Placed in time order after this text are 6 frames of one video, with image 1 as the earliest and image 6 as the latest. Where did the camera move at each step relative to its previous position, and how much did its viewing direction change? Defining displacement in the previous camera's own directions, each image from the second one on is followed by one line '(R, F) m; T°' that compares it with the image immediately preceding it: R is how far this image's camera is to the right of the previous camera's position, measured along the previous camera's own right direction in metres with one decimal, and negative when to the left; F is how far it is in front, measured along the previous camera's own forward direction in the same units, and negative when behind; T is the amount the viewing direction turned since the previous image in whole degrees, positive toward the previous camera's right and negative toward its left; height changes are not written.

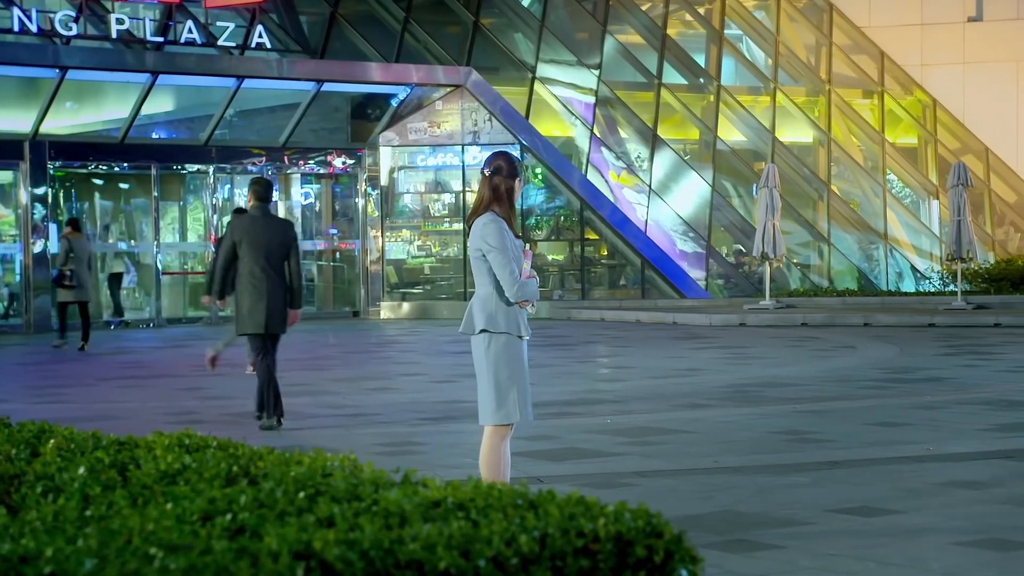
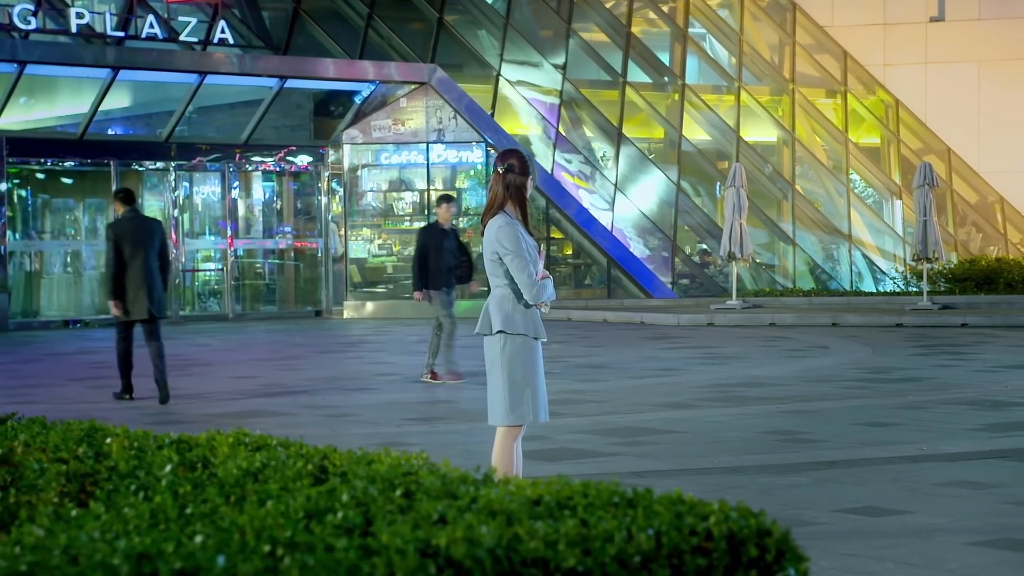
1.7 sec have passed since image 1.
(-0.7, +0.2) m; +3°
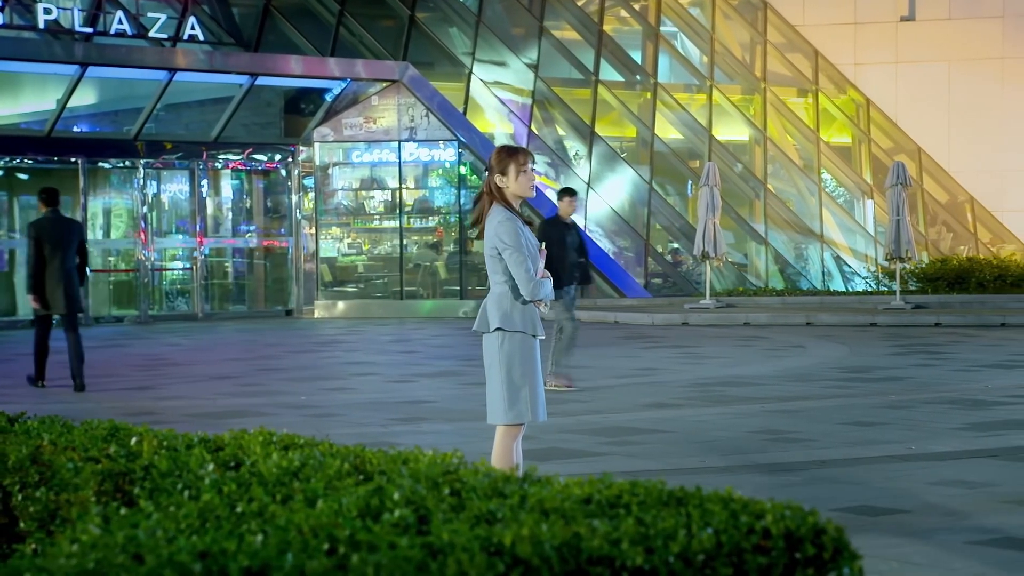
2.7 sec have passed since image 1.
(-0.4, +0.1) m; +2°
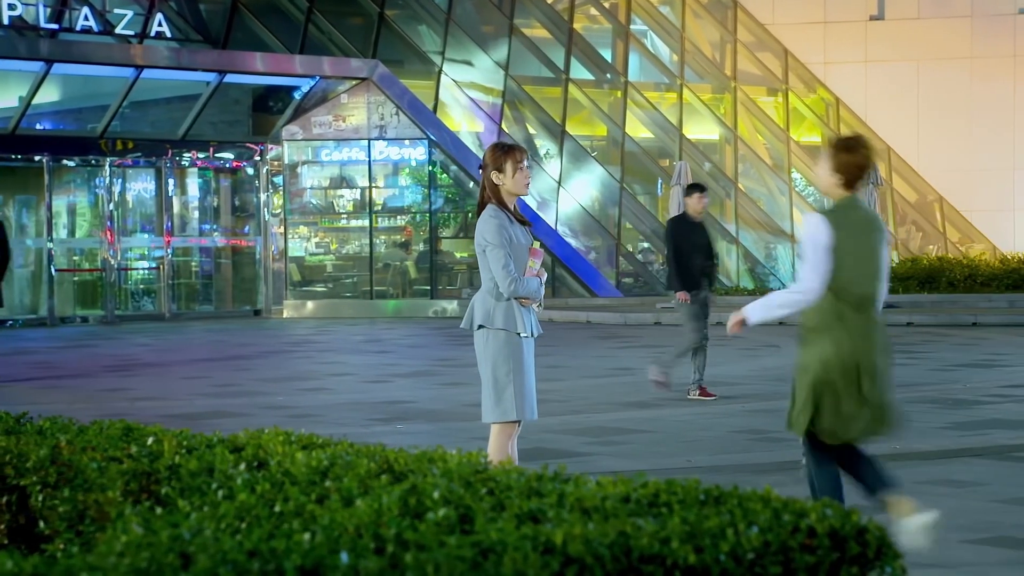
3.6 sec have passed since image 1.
(-0.3, +0.1) m; +2°
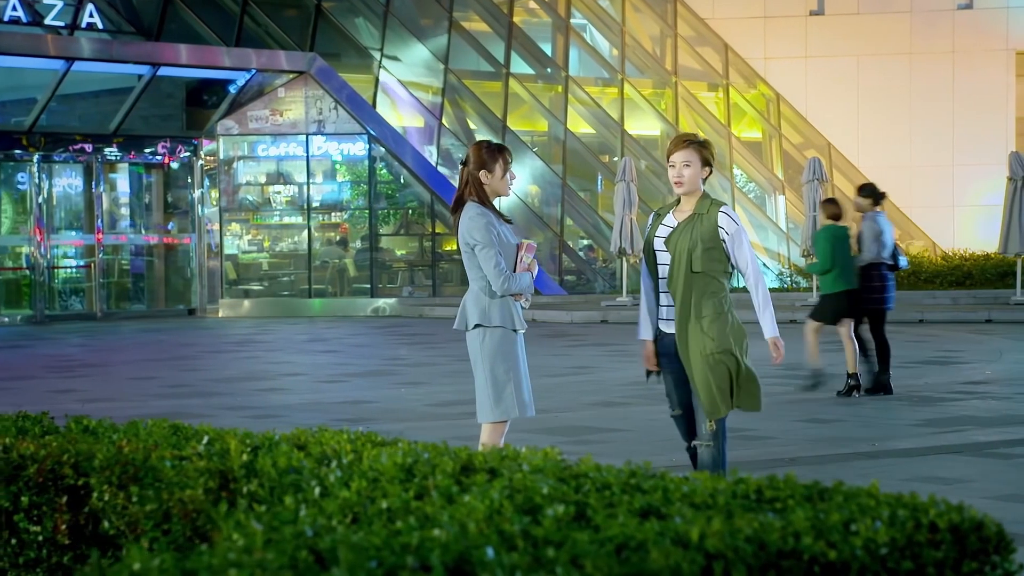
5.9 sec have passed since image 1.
(-0.7, +0.3) m; +4°
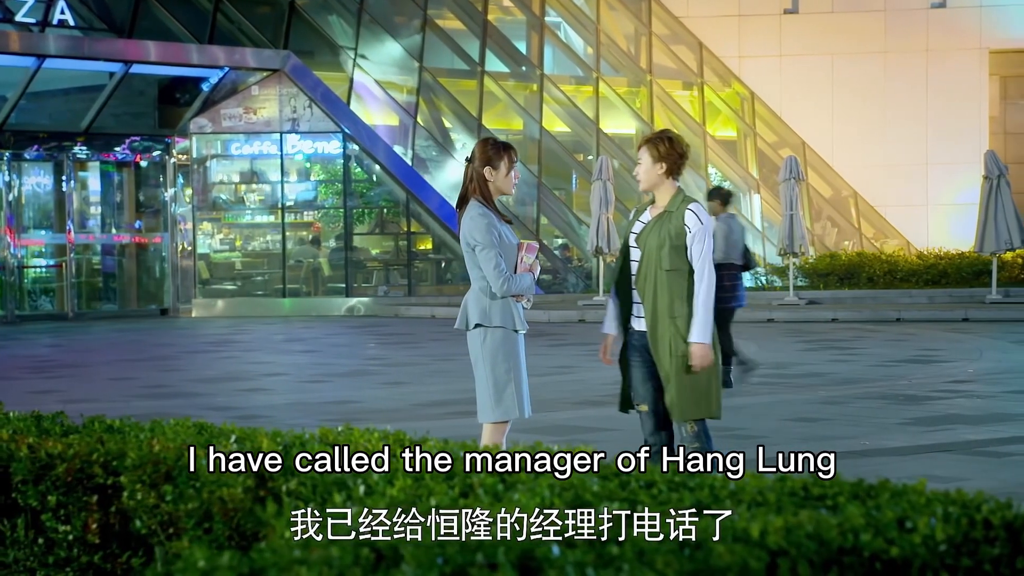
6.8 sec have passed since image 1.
(-0.3, +0.1) m; +2°
